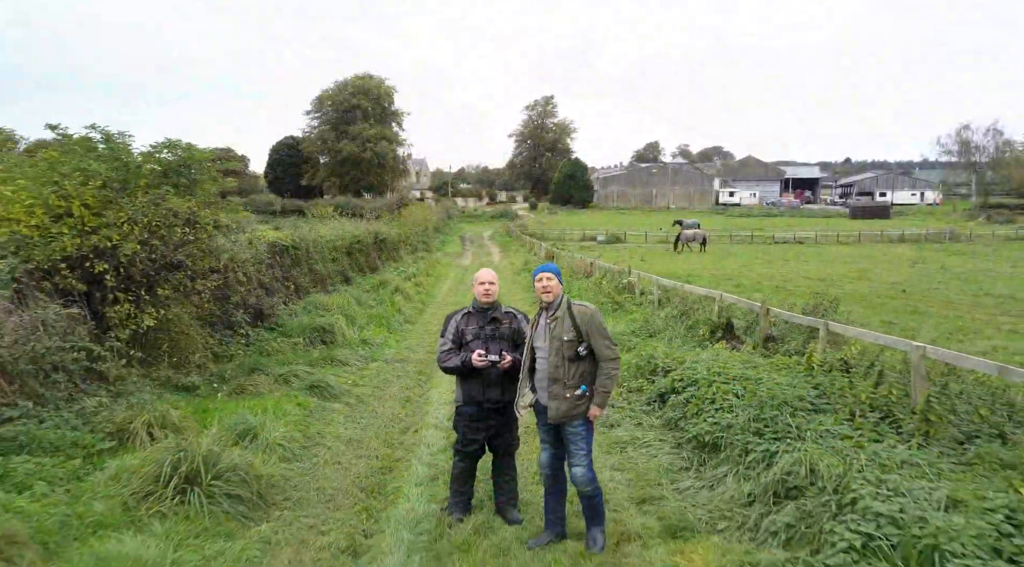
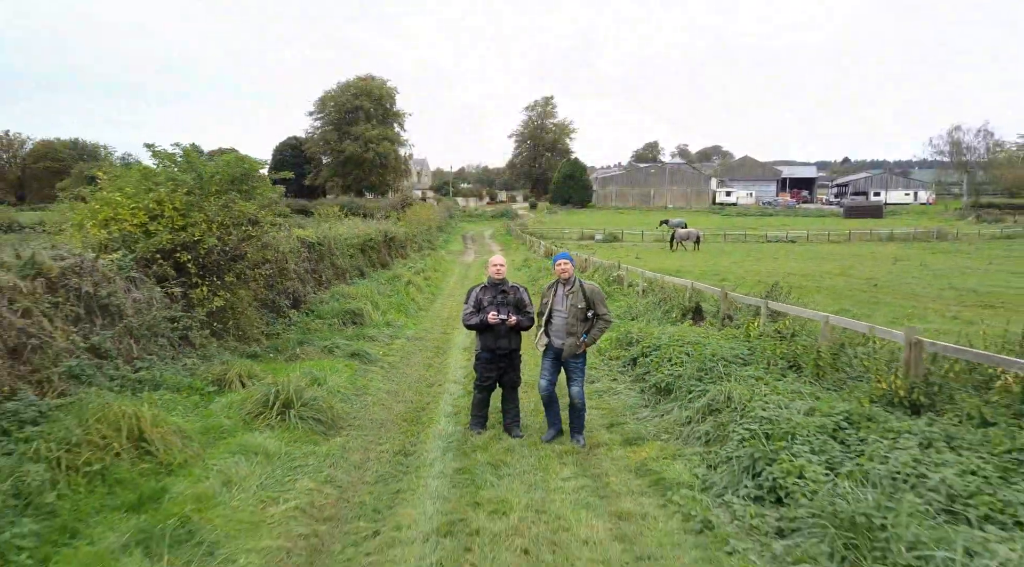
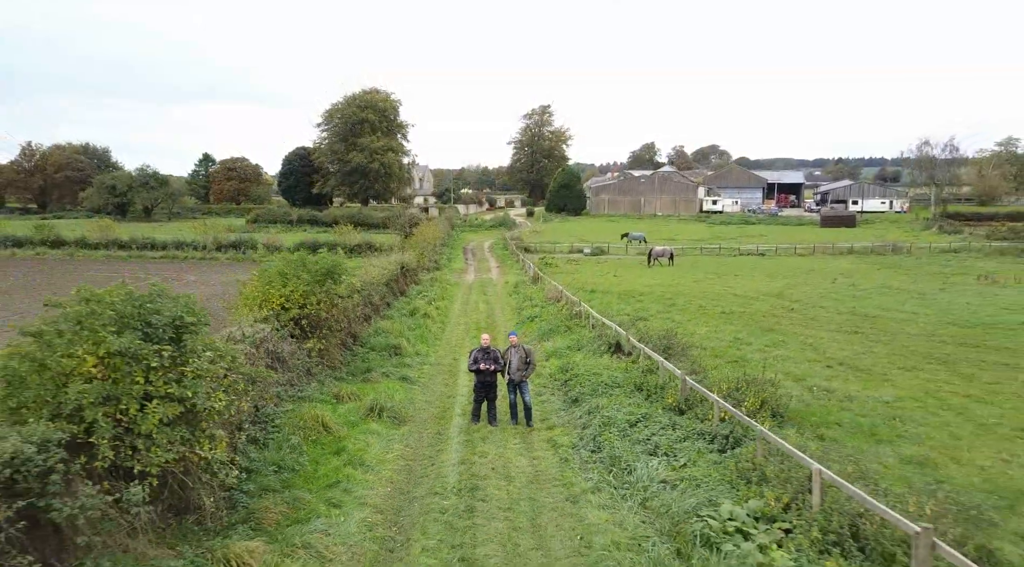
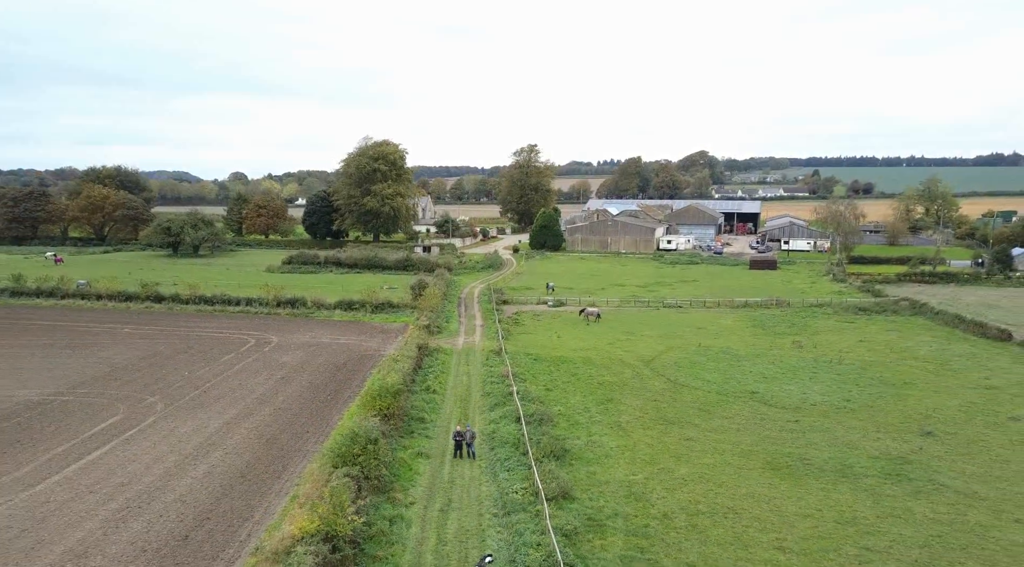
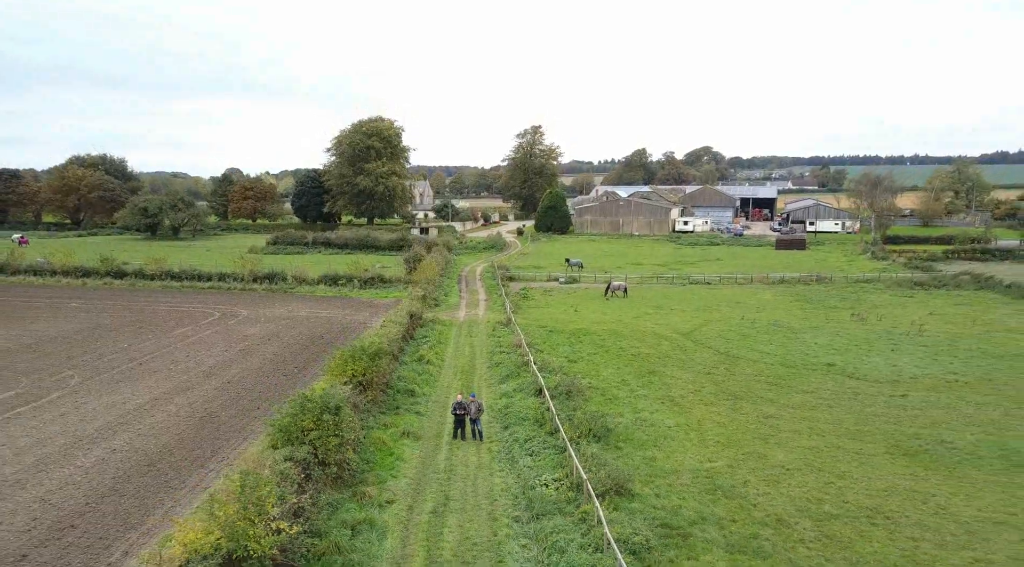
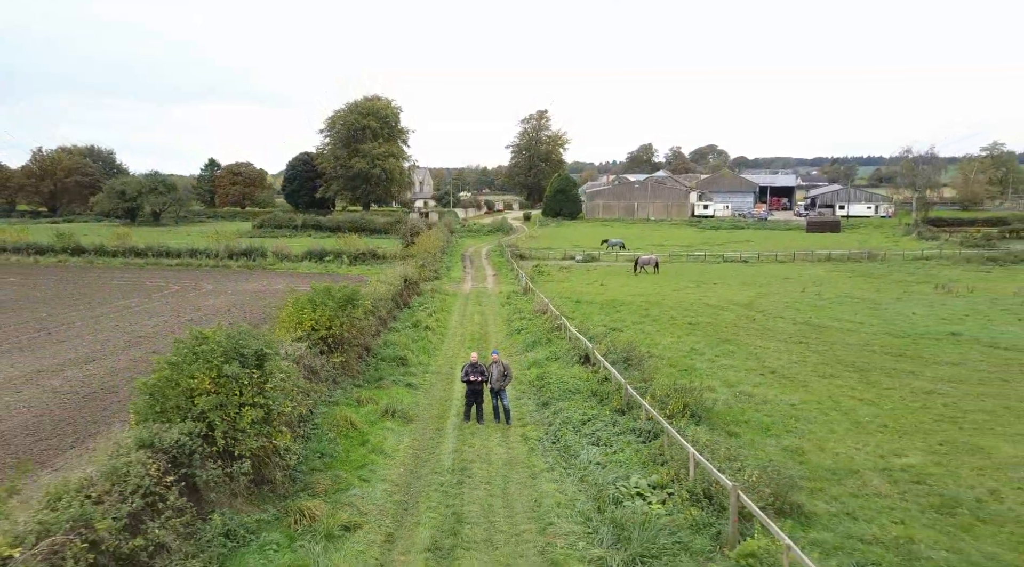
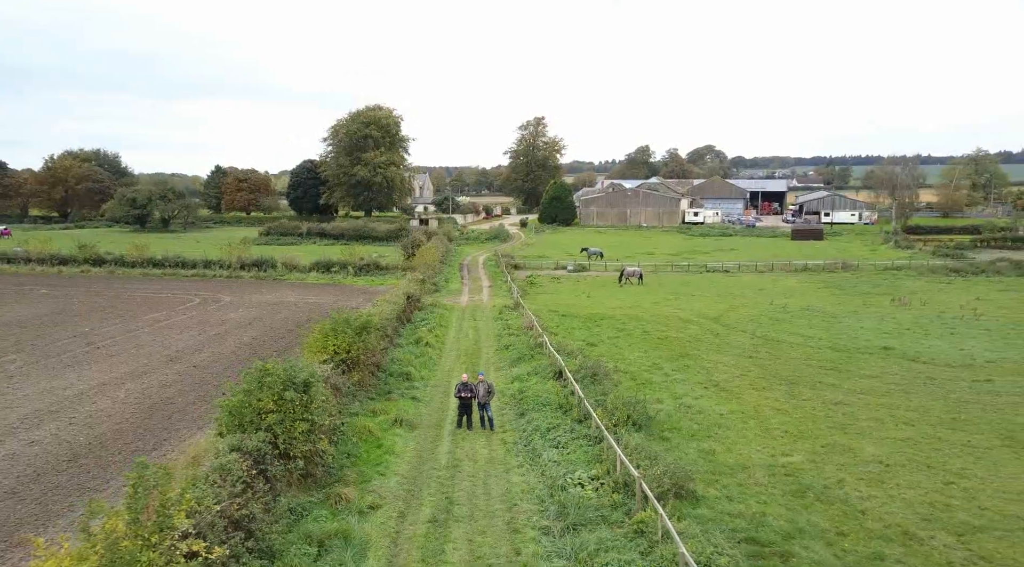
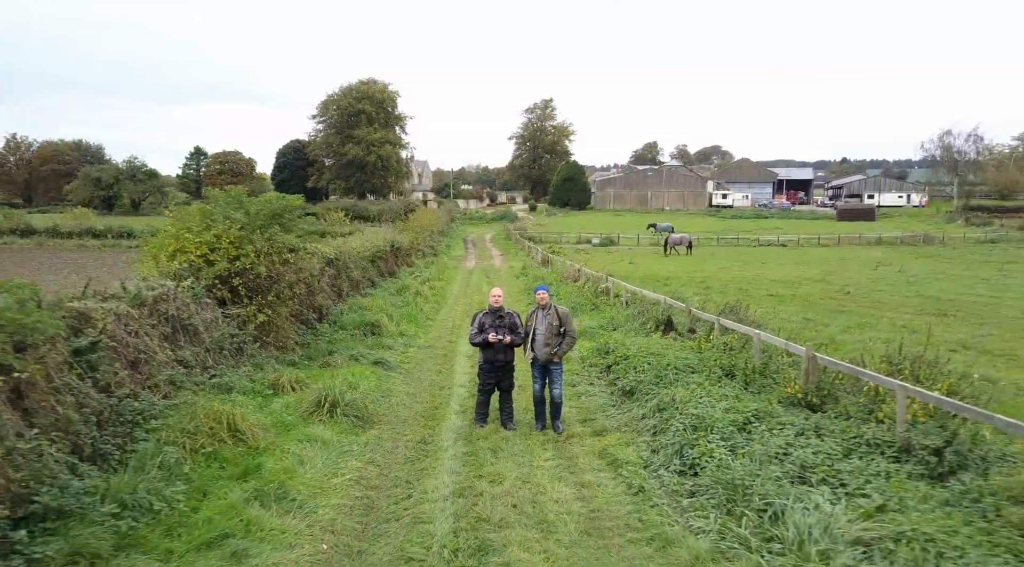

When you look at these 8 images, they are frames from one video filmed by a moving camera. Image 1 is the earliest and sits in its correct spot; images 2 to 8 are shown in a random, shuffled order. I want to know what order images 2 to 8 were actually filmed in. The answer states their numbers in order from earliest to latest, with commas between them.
2, 8, 3, 6, 7, 5, 4
